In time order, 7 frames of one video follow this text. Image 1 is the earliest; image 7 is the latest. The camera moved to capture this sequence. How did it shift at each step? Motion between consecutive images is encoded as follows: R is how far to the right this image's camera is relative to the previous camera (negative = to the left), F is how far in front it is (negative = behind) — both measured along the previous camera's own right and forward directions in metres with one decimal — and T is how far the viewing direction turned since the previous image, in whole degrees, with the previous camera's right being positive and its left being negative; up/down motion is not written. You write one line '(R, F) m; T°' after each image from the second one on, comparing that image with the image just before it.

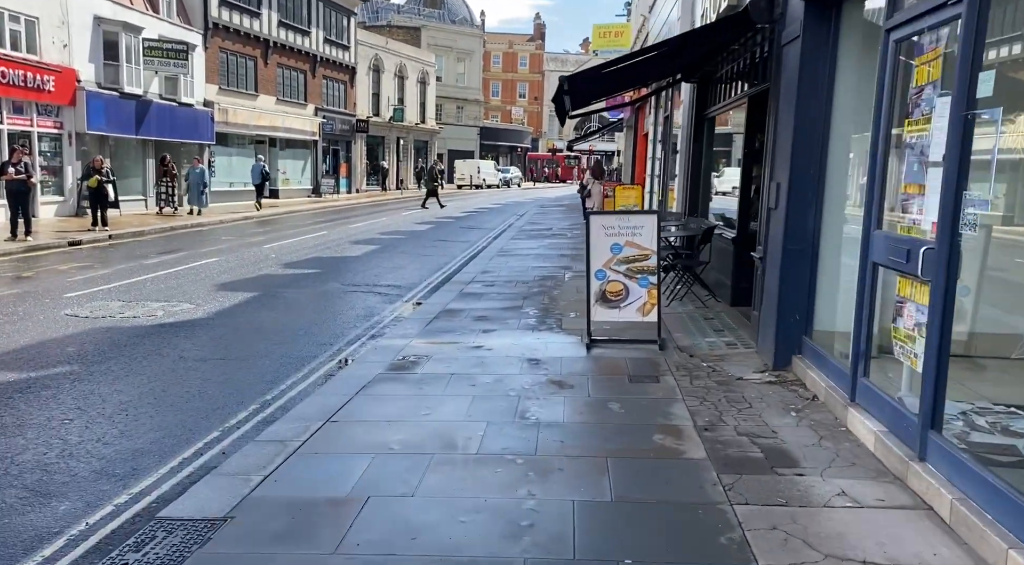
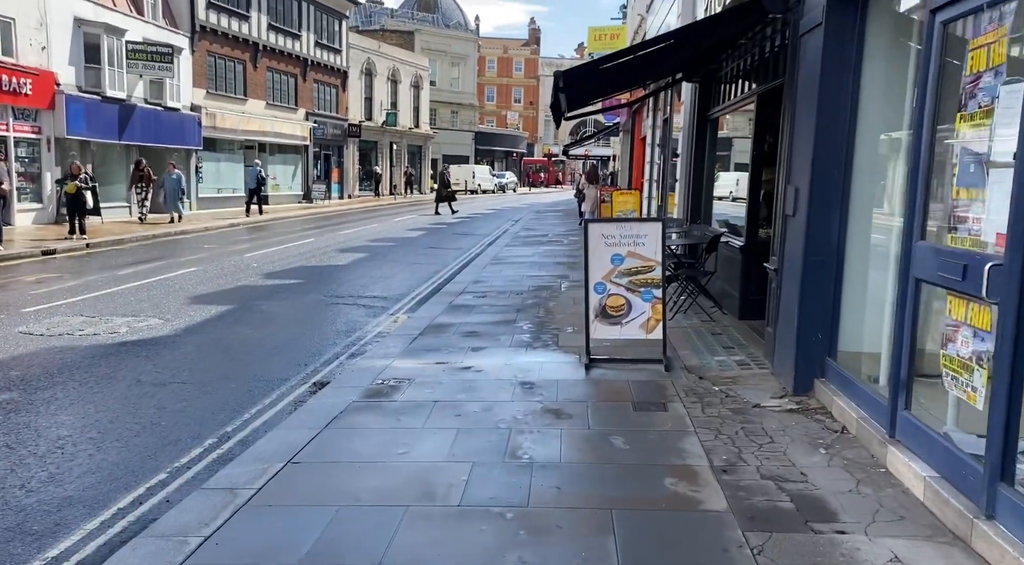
(0.0, +0.7) m; 0°
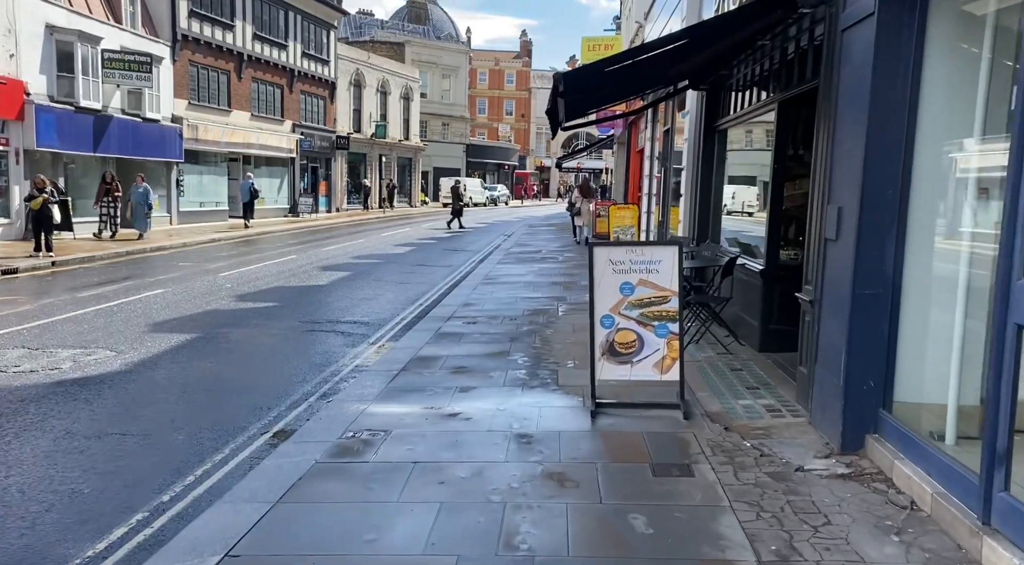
(0.0, +1.0) m; +1°
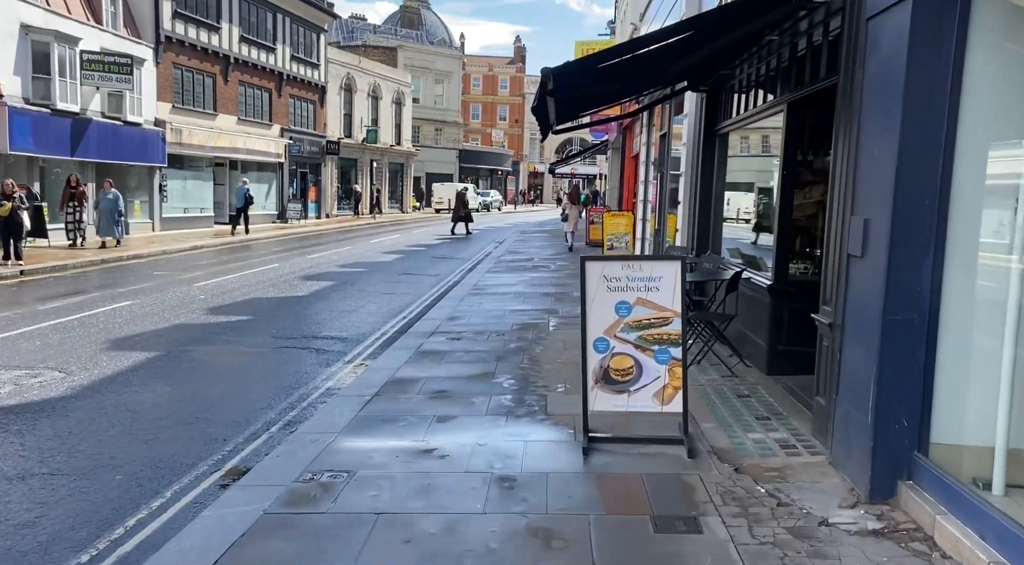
(+0.1, +0.7) m; 0°
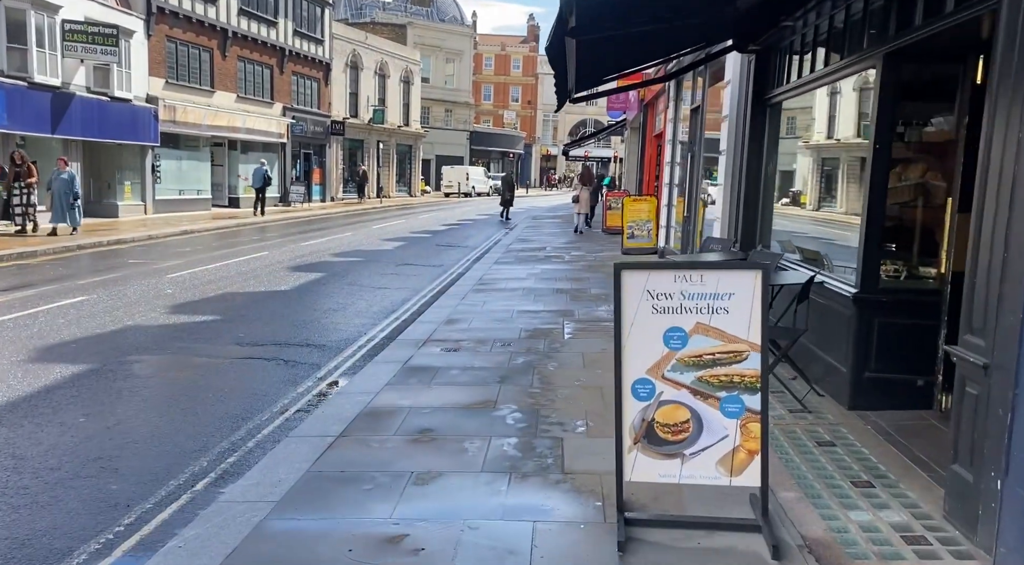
(0.0, +1.7) m; -1°
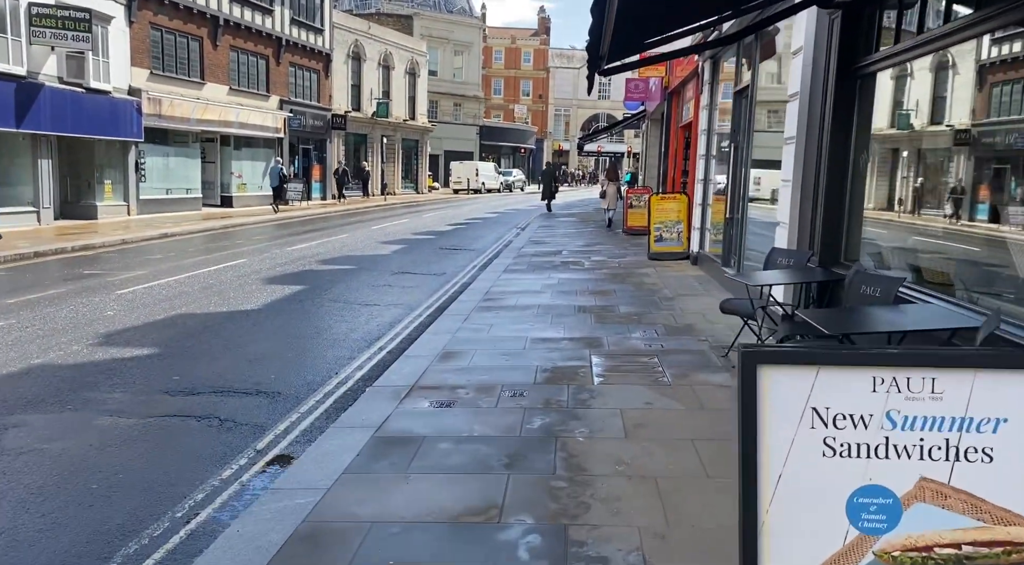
(0.0, +2.1) m; -1°
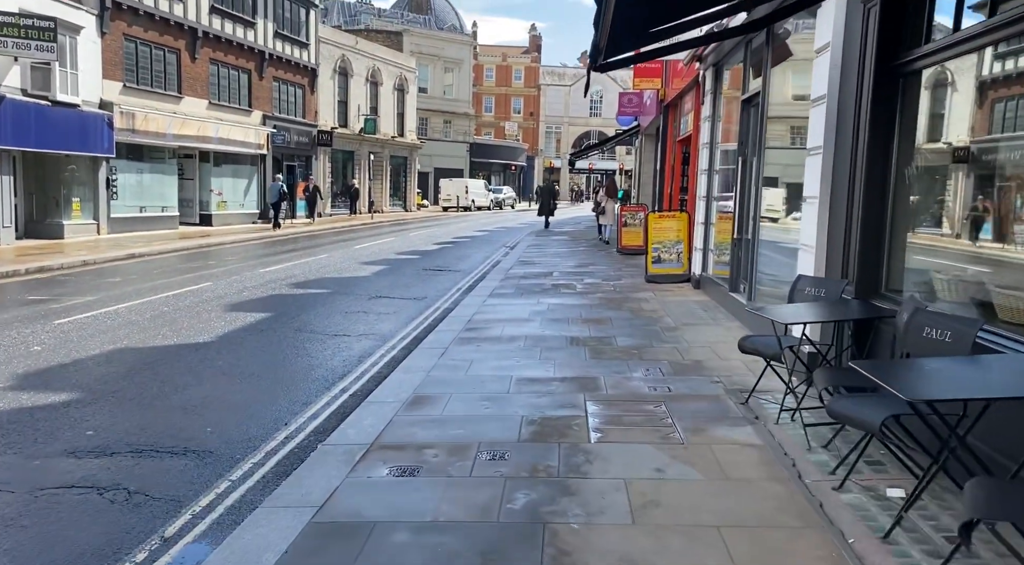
(+0.1, +1.1) m; +1°
